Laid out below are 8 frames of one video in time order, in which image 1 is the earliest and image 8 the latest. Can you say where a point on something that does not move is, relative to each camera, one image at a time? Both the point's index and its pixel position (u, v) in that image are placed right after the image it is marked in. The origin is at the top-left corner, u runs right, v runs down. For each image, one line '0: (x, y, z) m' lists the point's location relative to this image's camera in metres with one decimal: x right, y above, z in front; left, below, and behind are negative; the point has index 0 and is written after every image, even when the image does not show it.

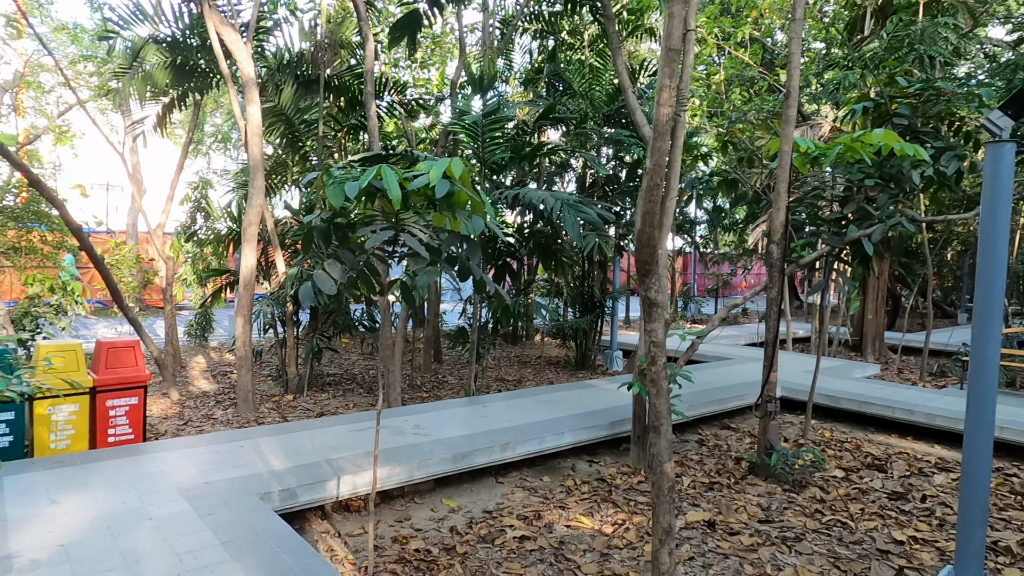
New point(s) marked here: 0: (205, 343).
0: (-3.9, -0.7, +8.1) m
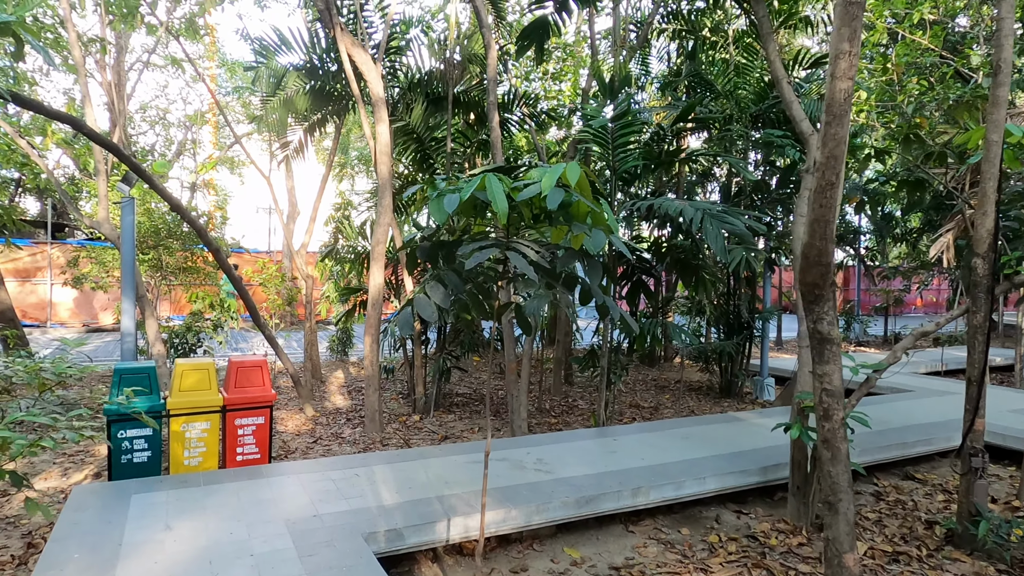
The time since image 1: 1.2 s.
0: (-2.2, -0.9, +8.4) m
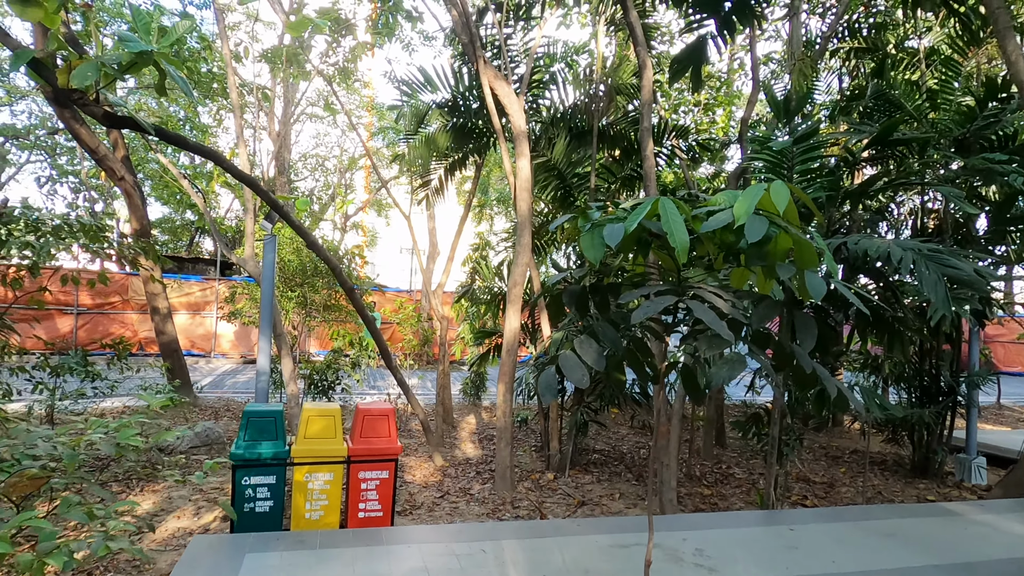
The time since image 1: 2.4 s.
0: (-0.5, -1.5, +8.1) m
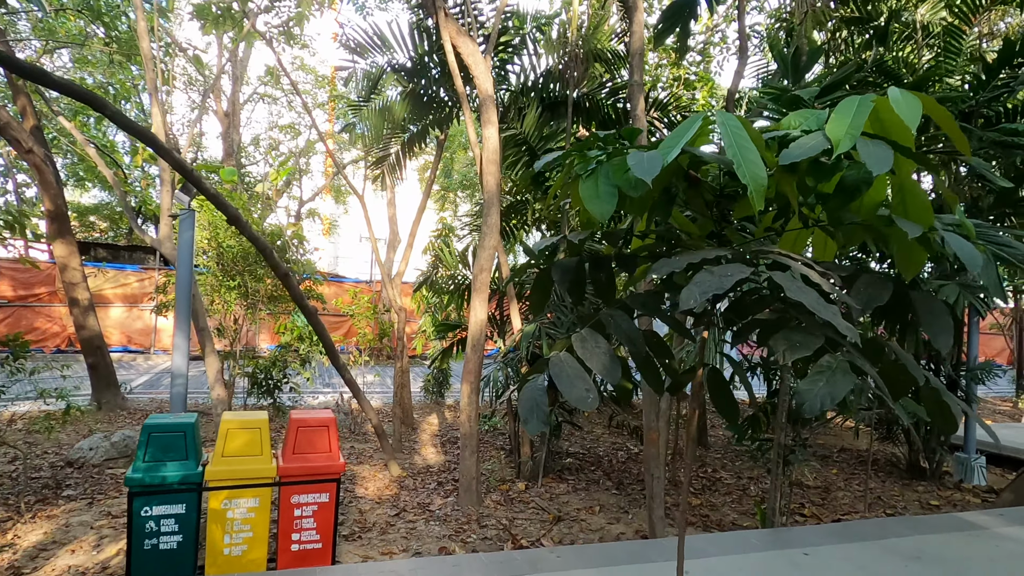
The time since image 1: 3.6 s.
0: (-0.9, -1.3, +7.5) m
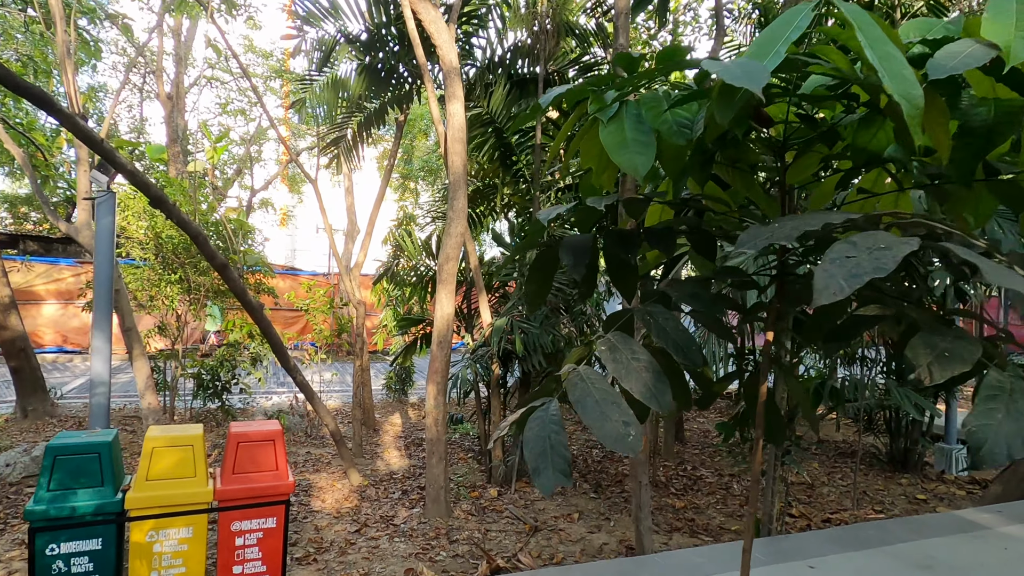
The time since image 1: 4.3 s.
0: (-1.2, -1.2, +7.2) m
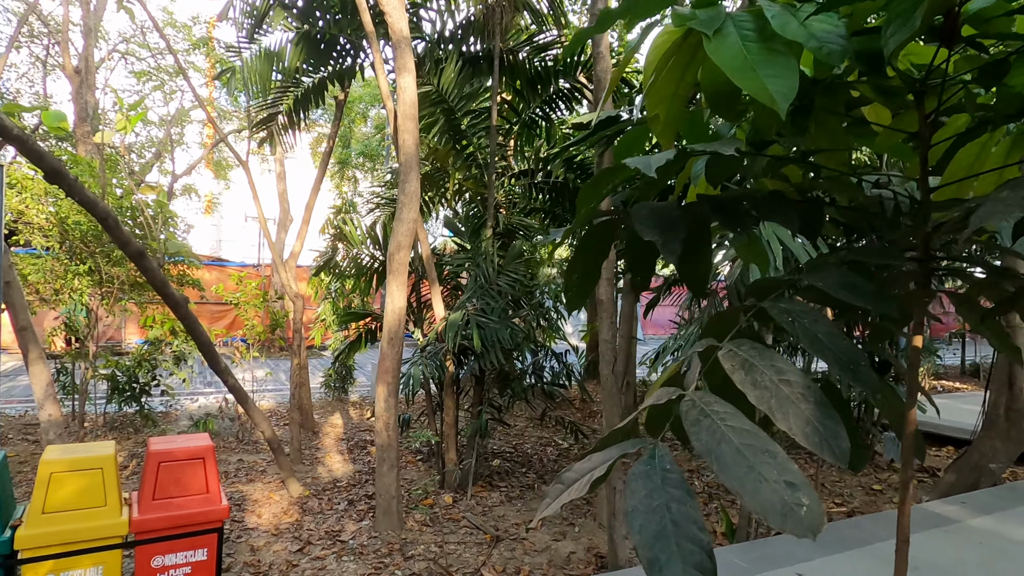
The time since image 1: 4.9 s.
0: (-1.8, -1.2, +6.7) m
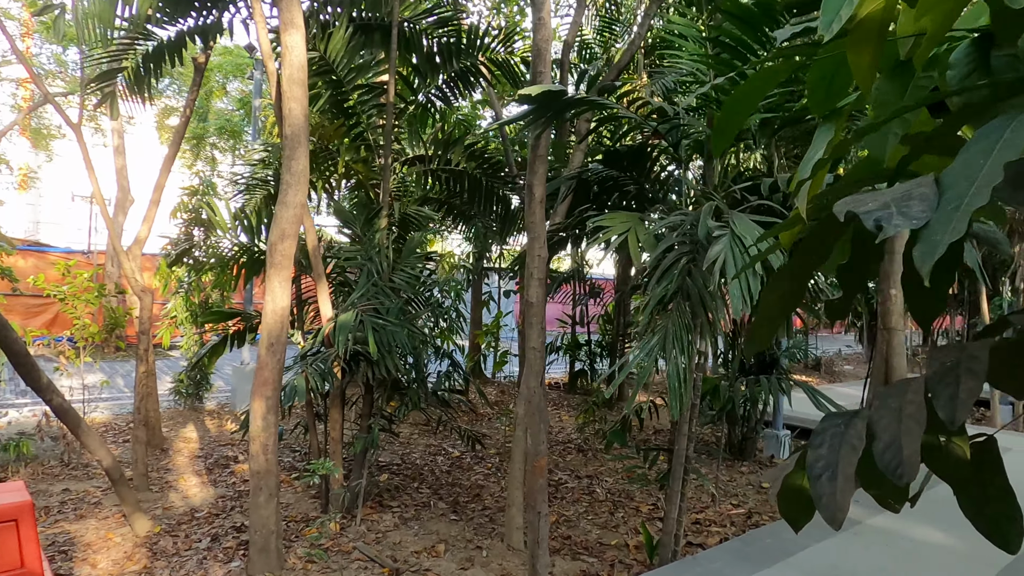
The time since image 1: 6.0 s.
0: (-2.9, -1.1, +5.9) m
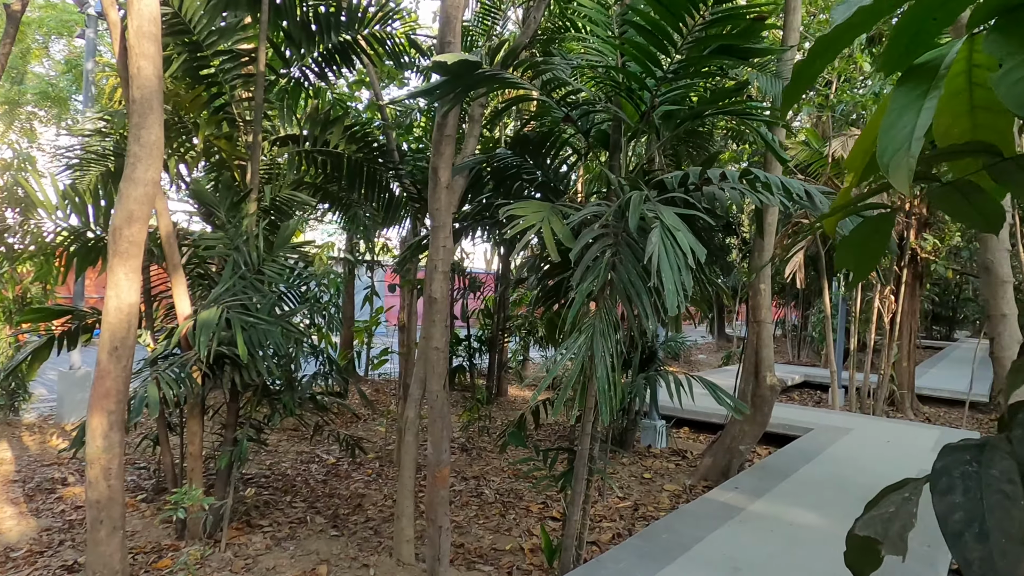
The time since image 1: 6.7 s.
0: (-3.9, -1.0, +5.0) m
